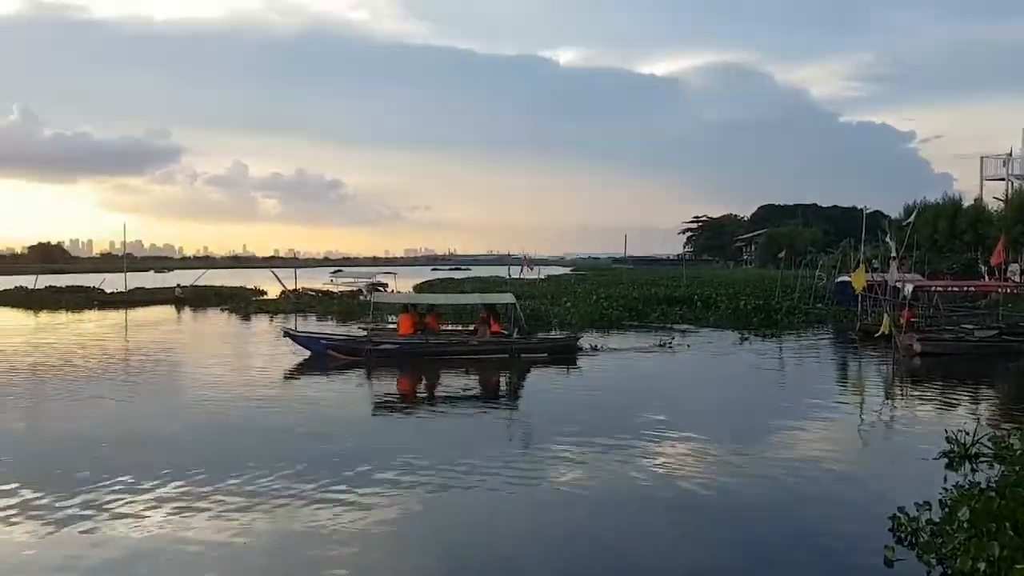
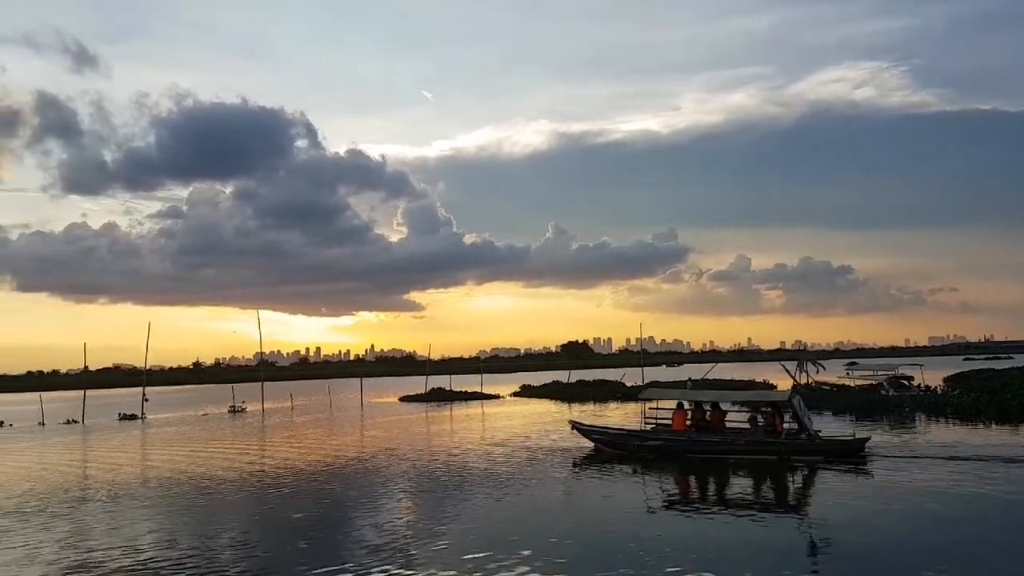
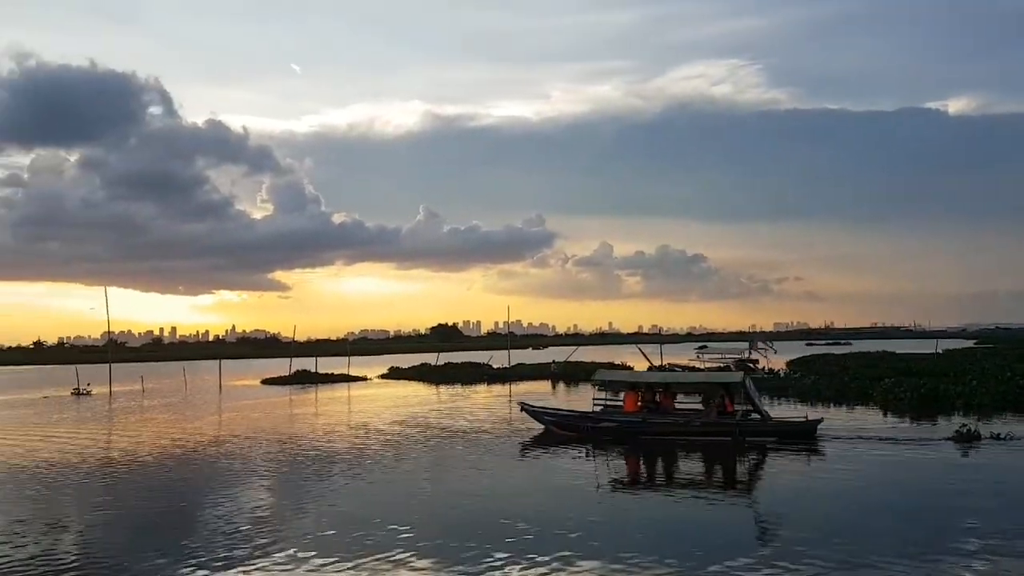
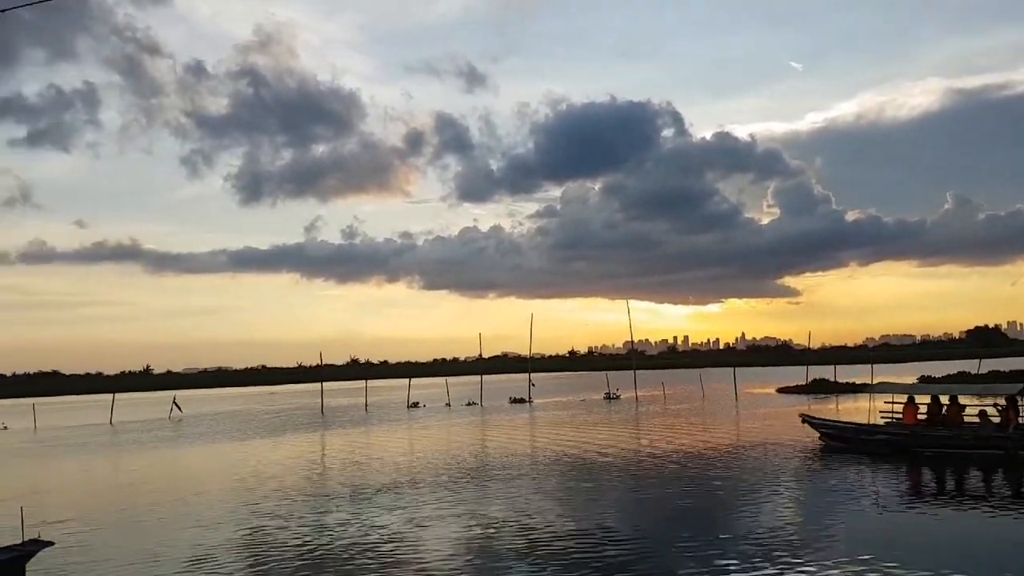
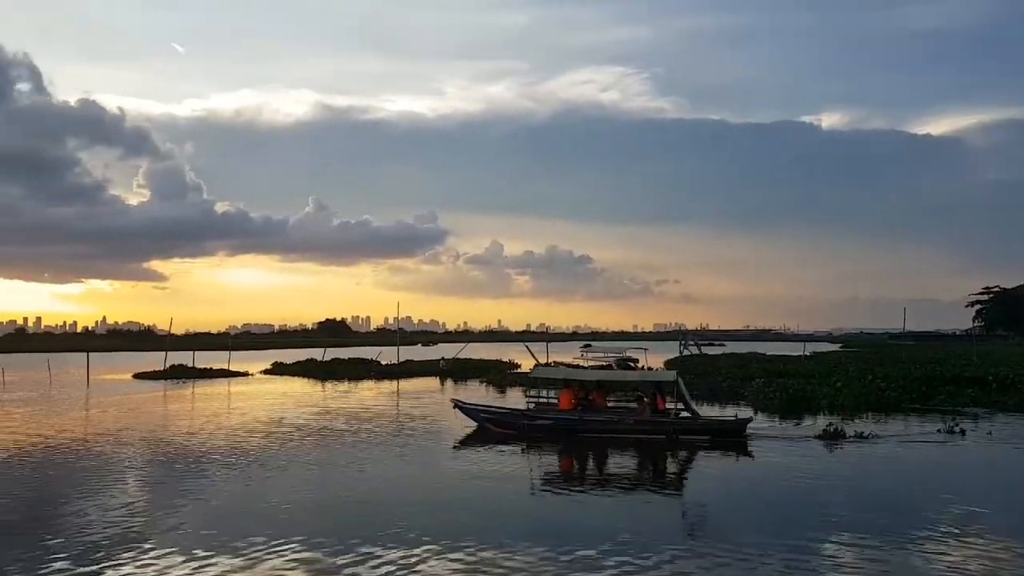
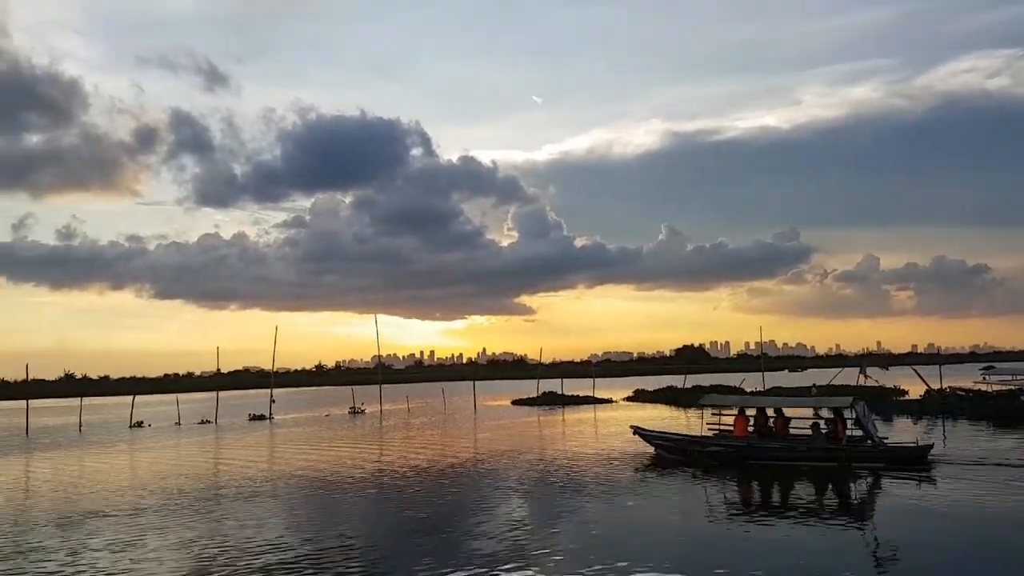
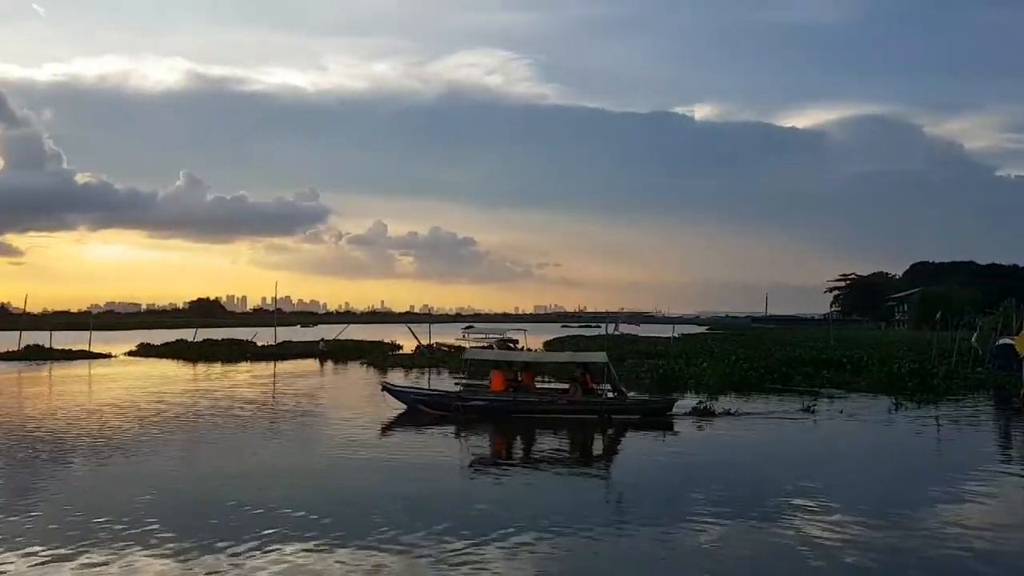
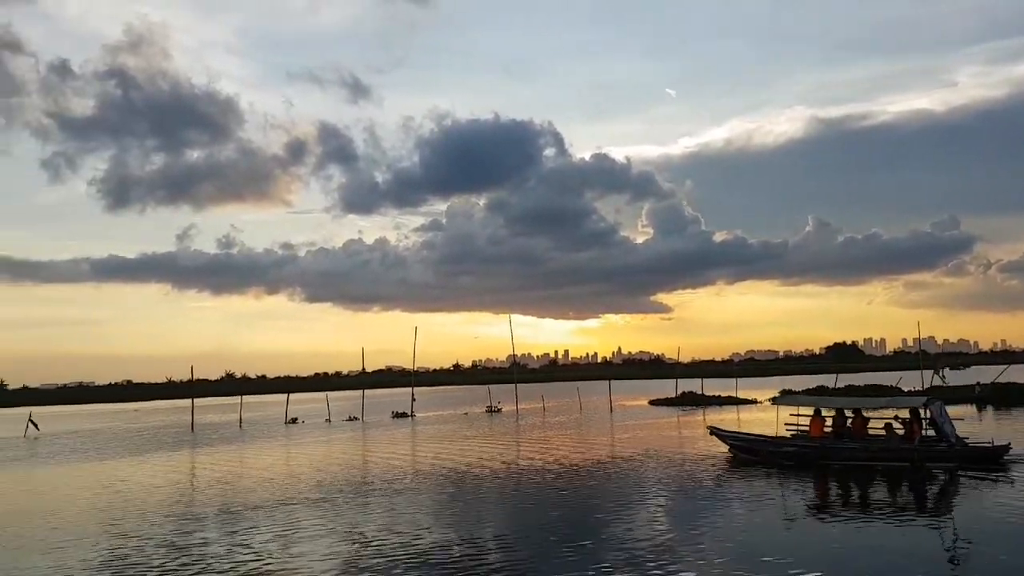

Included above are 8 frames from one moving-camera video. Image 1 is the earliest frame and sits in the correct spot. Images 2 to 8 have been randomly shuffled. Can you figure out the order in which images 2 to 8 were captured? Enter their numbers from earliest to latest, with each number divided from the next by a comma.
7, 5, 3, 2, 6, 8, 4
